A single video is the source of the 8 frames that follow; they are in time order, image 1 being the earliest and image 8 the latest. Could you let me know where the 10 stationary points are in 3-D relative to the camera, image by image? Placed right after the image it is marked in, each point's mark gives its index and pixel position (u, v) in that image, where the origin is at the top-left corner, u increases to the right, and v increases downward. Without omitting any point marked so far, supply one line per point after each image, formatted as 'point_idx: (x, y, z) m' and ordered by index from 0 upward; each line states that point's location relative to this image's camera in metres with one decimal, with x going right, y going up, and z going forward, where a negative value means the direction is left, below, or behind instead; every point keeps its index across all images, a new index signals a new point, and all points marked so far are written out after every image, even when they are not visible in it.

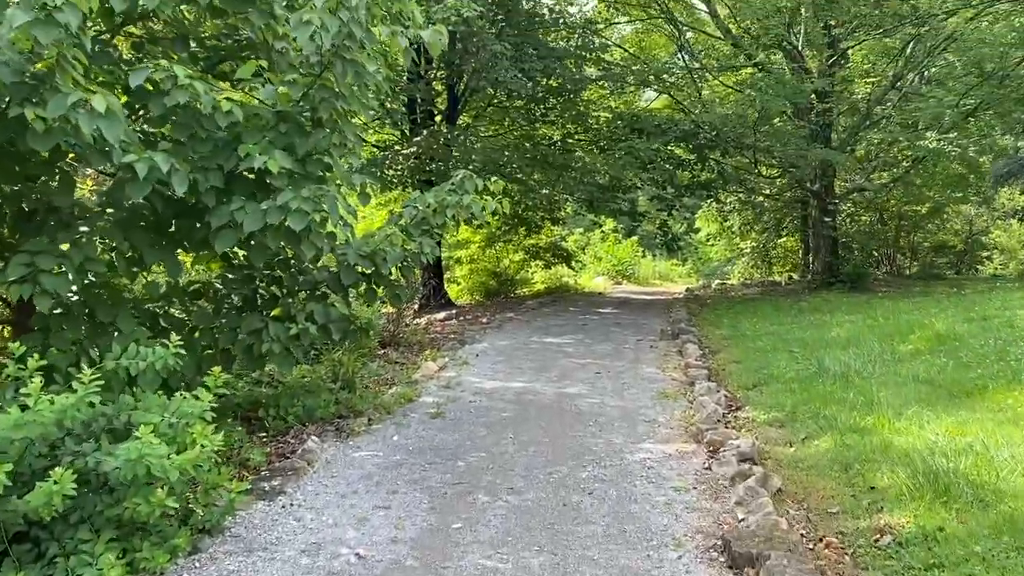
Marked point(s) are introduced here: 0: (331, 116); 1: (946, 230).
0: (-0.7, +0.7, +3.4) m
1: (+8.5, +1.1, +16.4) m
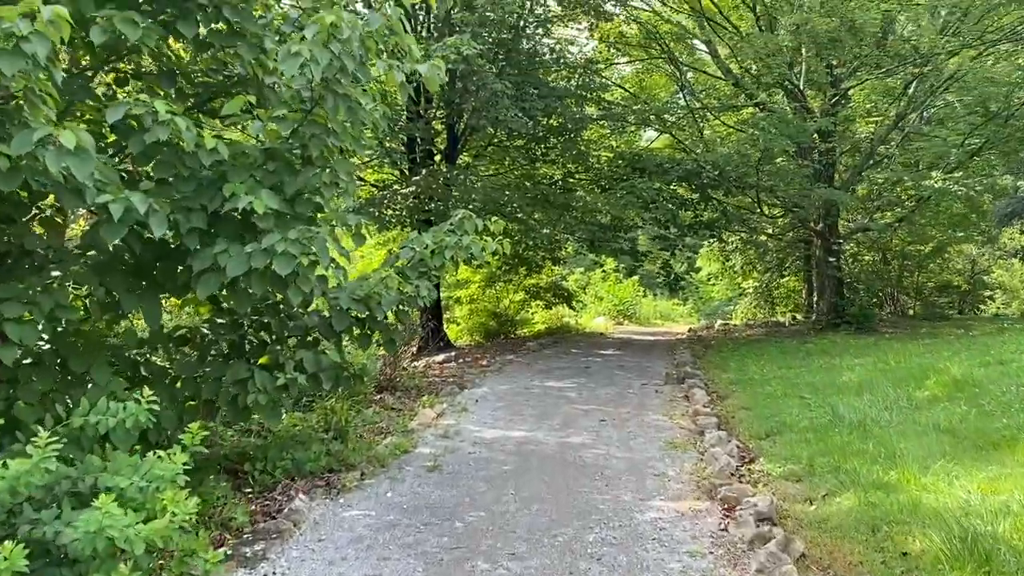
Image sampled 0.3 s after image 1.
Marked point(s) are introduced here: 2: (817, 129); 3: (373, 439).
0: (-0.7, +0.5, +3.2) m
1: (+8.5, +0.4, +16.3) m
2: (+4.1, +2.2, +11.3) m
3: (-0.8, -0.9, +4.9) m
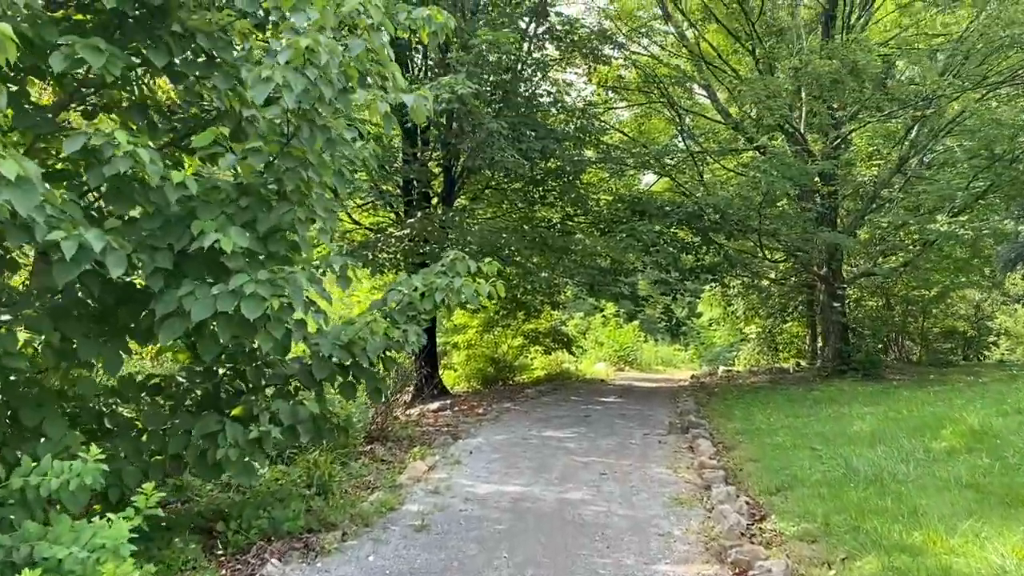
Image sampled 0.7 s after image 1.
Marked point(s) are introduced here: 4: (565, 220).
0: (-0.8, +0.4, +3.0) m
1: (+8.5, -0.5, +16.0) m
2: (+4.1, +1.6, +11.1) m
3: (-0.9, -1.2, +4.6) m
4: (+0.7, +0.8, +10.3) m
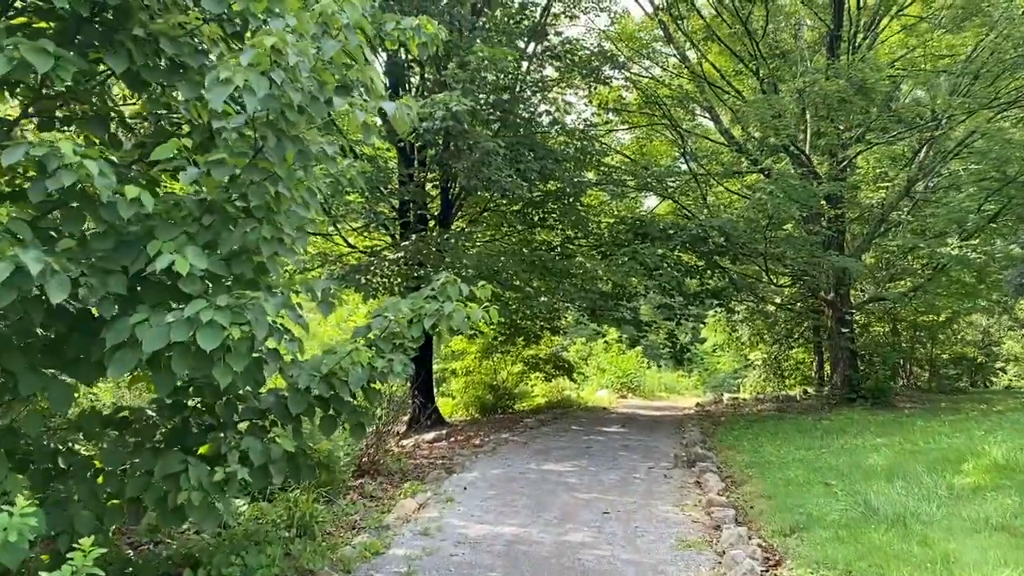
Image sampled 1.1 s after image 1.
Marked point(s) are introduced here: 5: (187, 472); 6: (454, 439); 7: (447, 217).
0: (-0.8, +0.3, +2.7) m
1: (+8.5, -1.0, +15.7) m
2: (+4.1, +1.2, +10.9) m
3: (-0.9, -1.3, +4.3) m
4: (+0.6, +0.5, +10.1) m
5: (-1.2, -0.7, +3.0) m
6: (-0.6, -1.6, +8.6) m
7: (-0.8, +0.8, +9.7) m
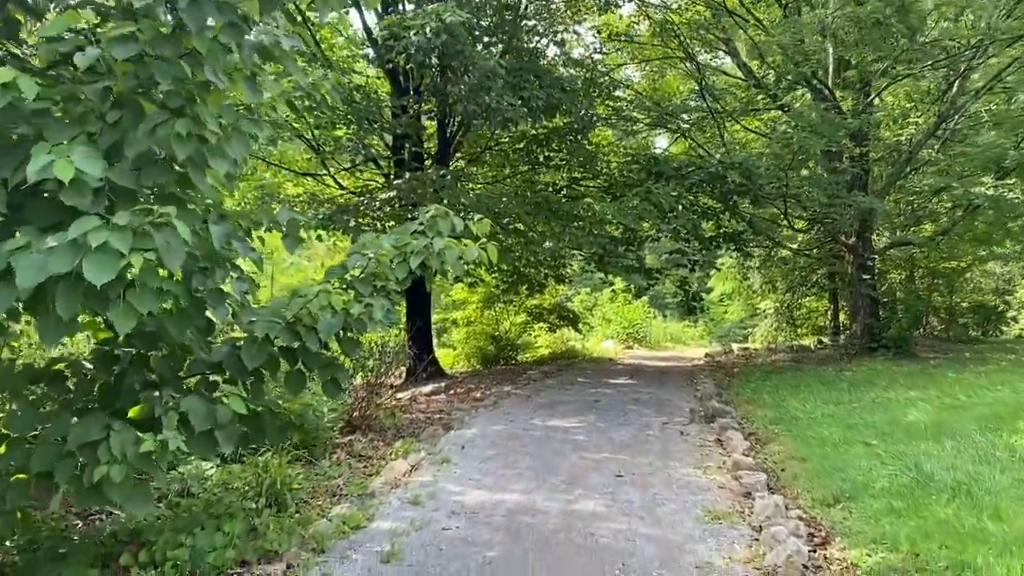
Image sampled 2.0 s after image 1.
0: (-0.8, +0.5, +2.1) m
1: (+8.5, 0.0, +15.0) m
2: (+4.1, +1.9, +10.2) m
3: (-0.9, -1.0, +3.7) m
4: (+0.7, +1.2, +9.4) m
5: (-1.1, -0.4, +2.4) m
6: (-0.6, -1.0, +8.1) m
7: (-0.7, +1.4, +9.0) m
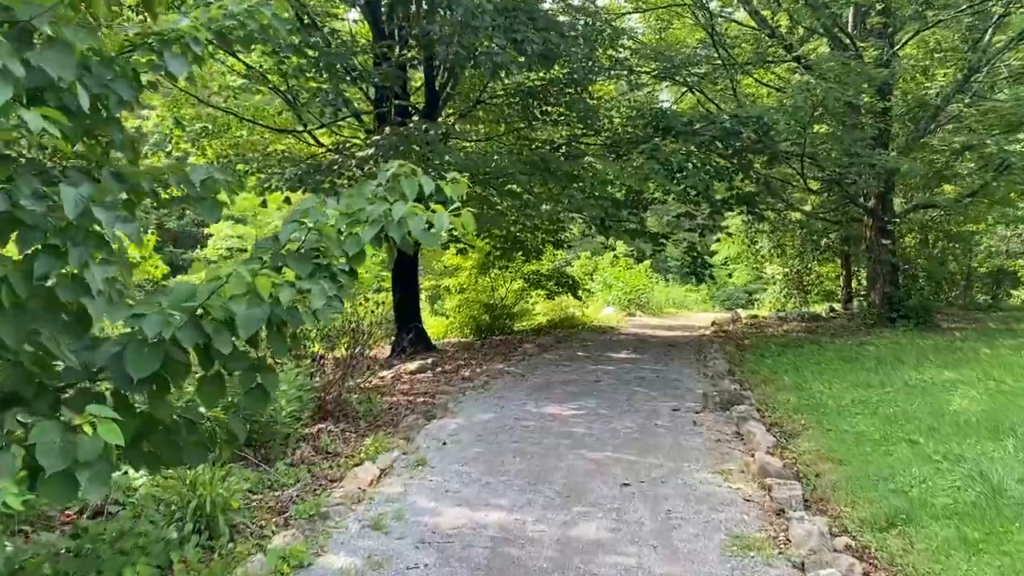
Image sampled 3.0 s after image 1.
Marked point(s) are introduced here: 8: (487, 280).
0: (-0.9, +0.5, +1.3) m
1: (+8.4, +0.6, +14.3) m
2: (+4.1, +2.3, +9.3) m
3: (-0.9, -0.9, +3.1) m
4: (+0.6, +1.5, +8.6) m
5: (-1.2, -0.4, +1.7) m
6: (-0.6, -0.7, +7.4) m
7: (-0.8, +1.7, +8.2) m
8: (-0.4, +0.1, +11.1) m
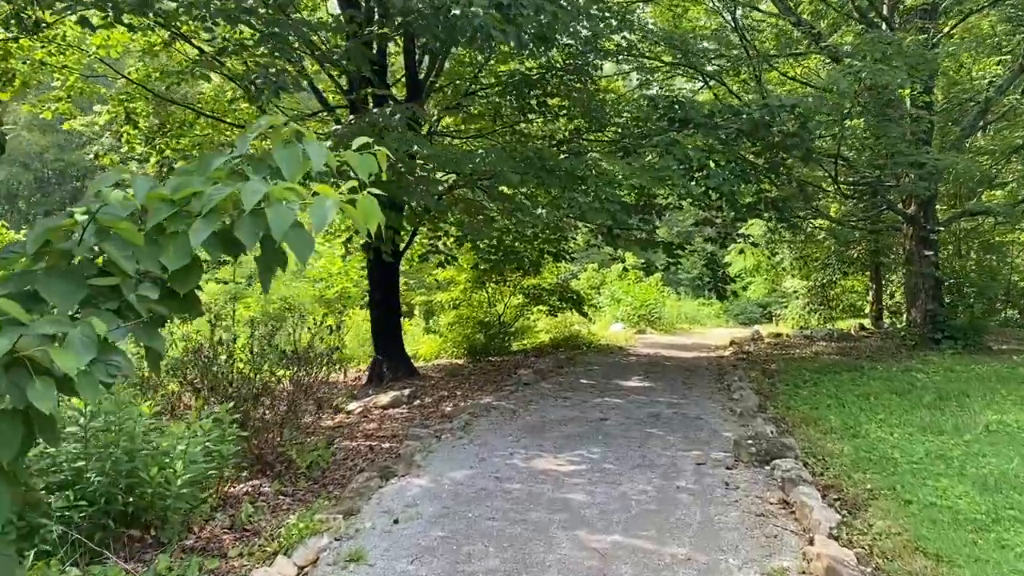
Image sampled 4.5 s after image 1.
0: (-1.0, +0.4, +0.2) m
1: (+8.4, +0.4, +13.1) m
2: (+4.0, +2.1, +8.2) m
3: (-1.0, -1.0, +1.9) m
4: (+0.6, +1.4, +7.5) m
5: (-1.3, -0.5, +0.6) m
6: (-0.7, -0.9, +6.3) m
7: (-0.9, +1.6, +7.1) m
8: (-0.4, -0.1, +9.9) m
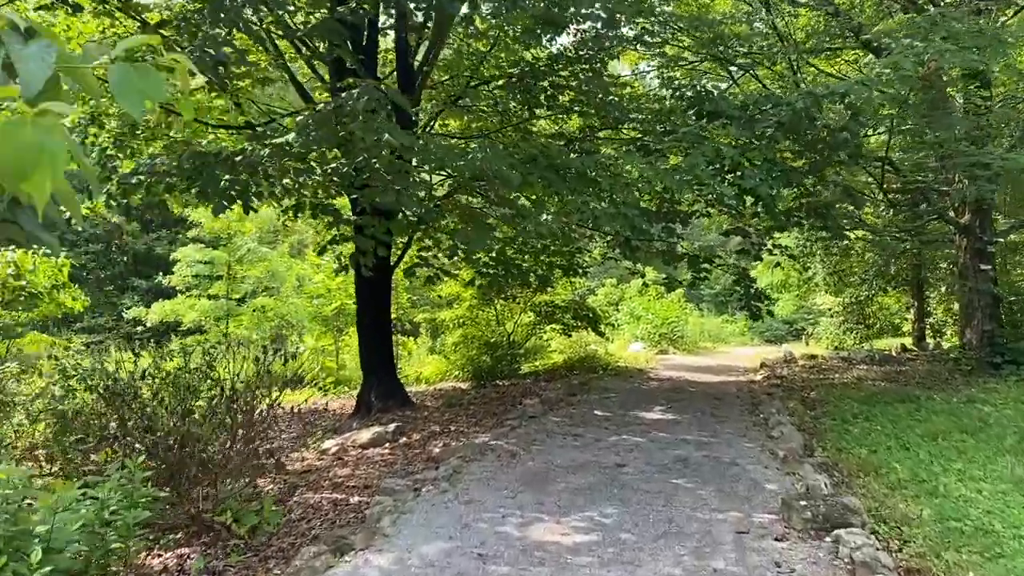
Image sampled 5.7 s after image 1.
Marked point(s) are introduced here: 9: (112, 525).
0: (-1.1, +0.4, -0.6) m
1: (+8.6, +0.1, +12.0) m
2: (+4.1, +2.0, +7.3) m
3: (-1.1, -1.0, +1.1) m
4: (+0.6, +1.2, +6.6) m
5: (-1.5, -0.5, -0.3) m
6: (-0.7, -1.0, +5.4) m
7: (-0.8, +1.5, +6.3) m
8: (-0.3, -0.3, +9.1) m
9: (-1.4, -0.8, +3.0) m
